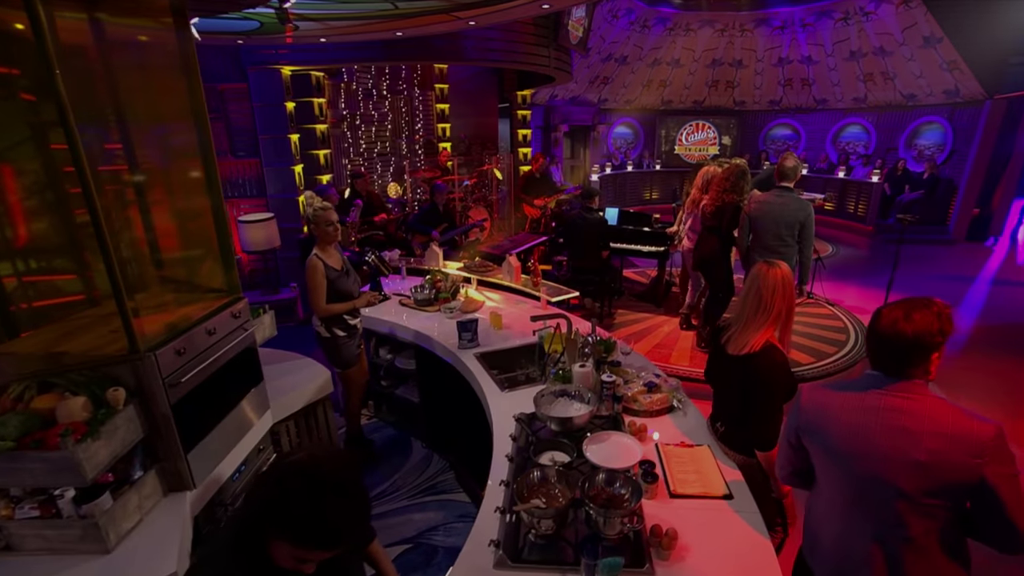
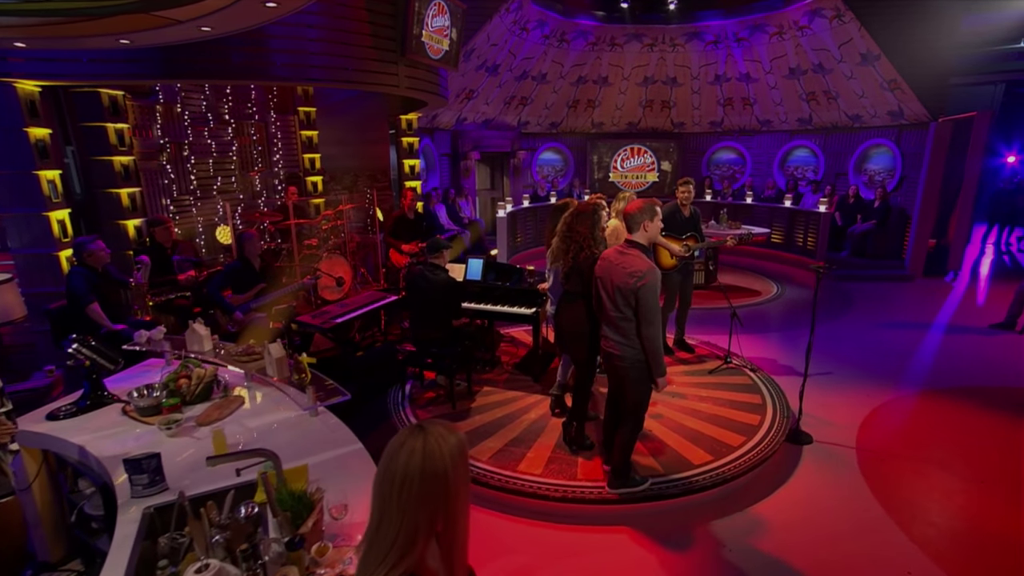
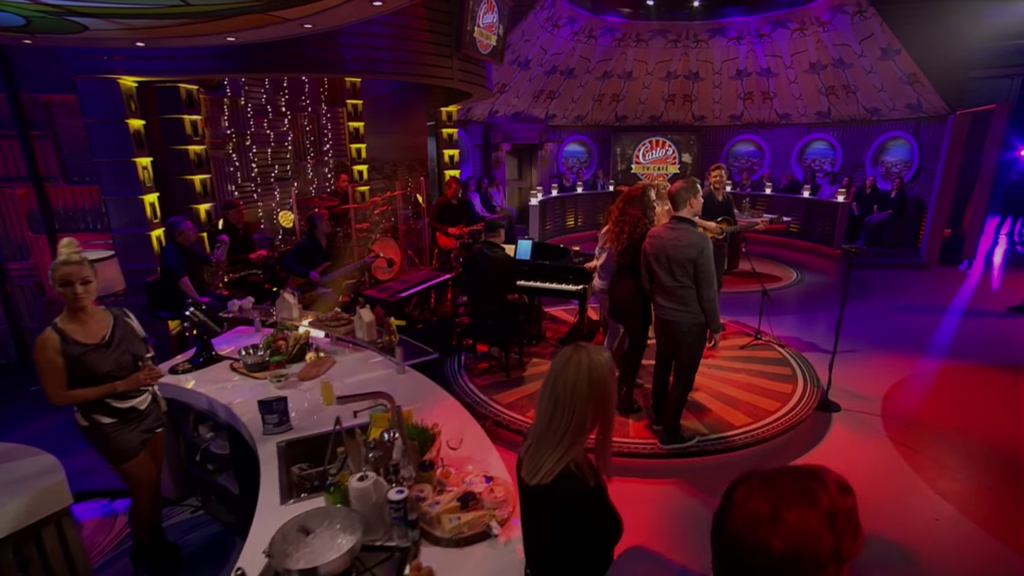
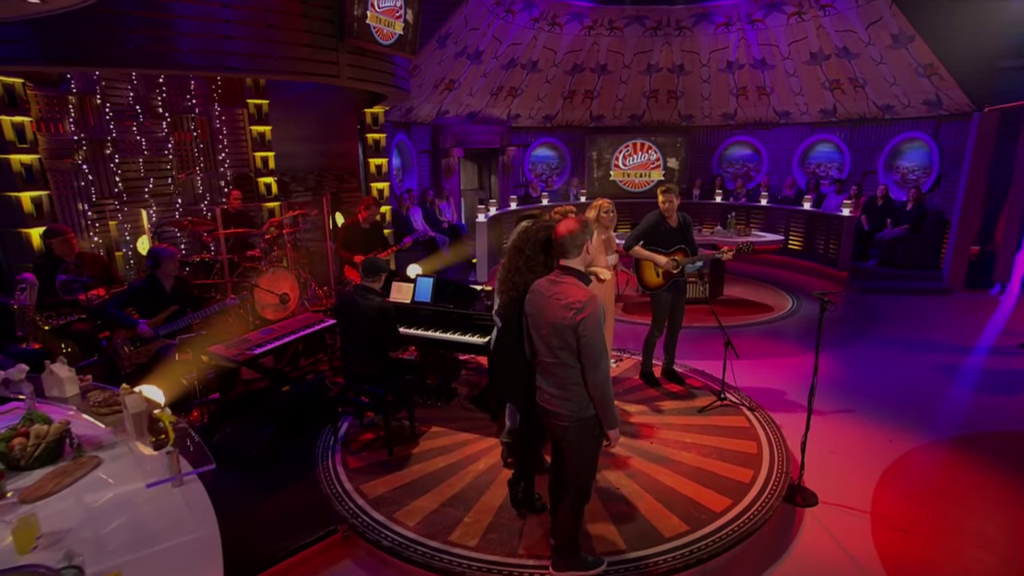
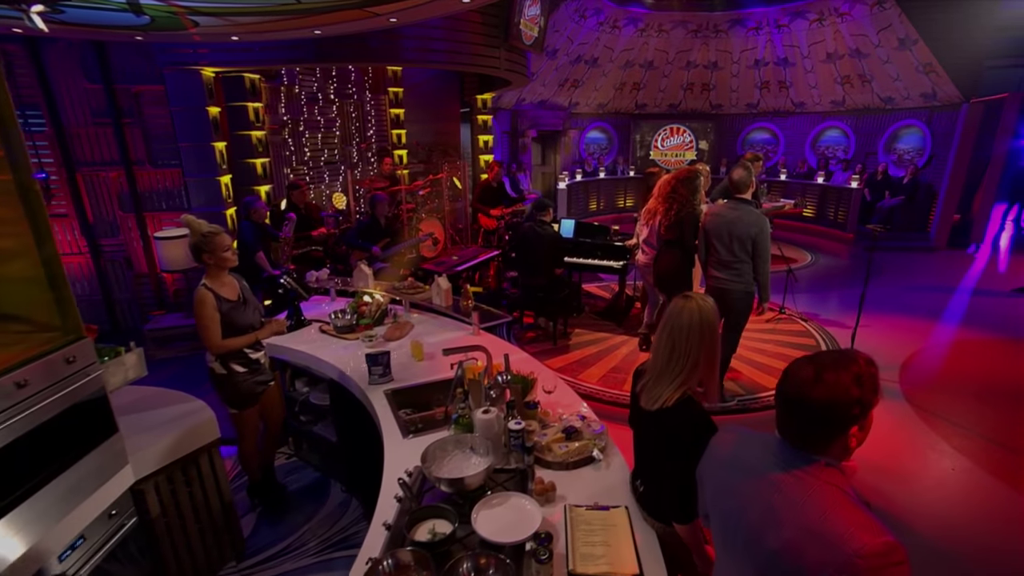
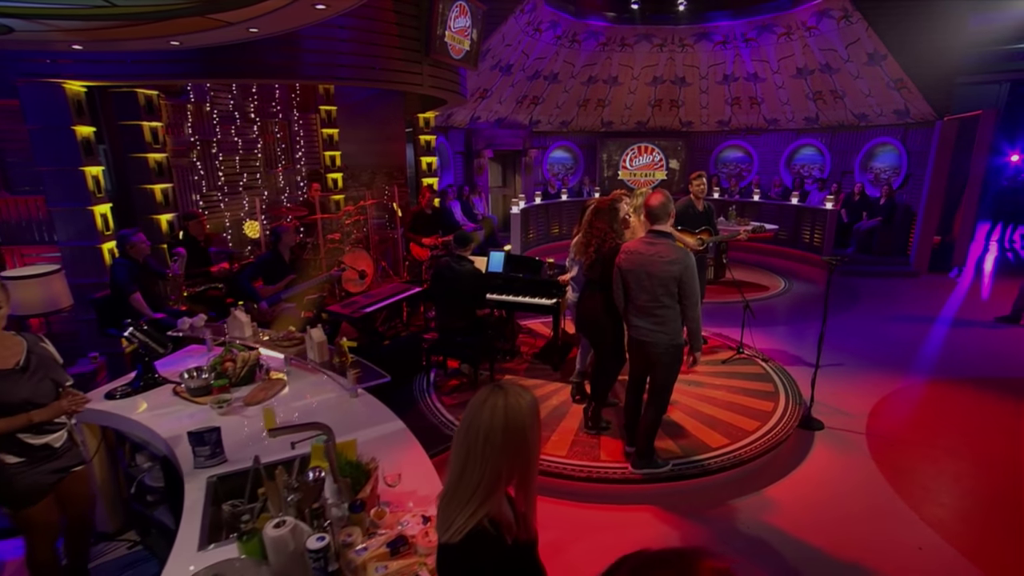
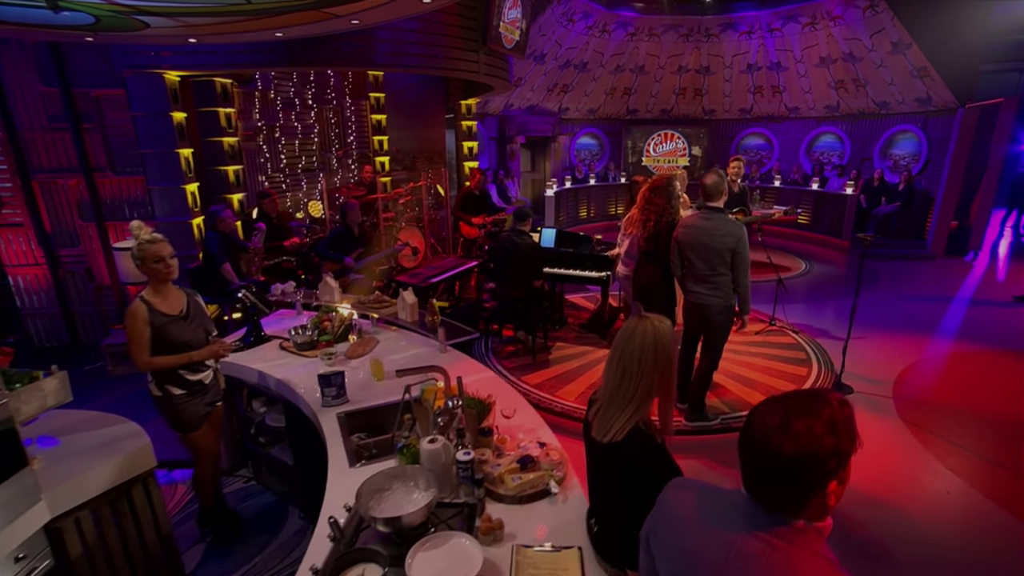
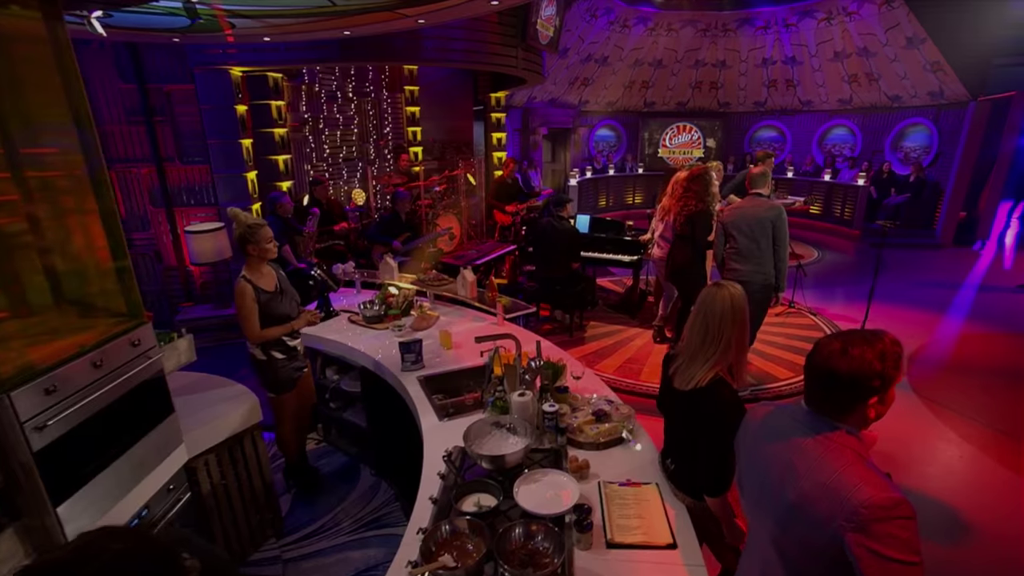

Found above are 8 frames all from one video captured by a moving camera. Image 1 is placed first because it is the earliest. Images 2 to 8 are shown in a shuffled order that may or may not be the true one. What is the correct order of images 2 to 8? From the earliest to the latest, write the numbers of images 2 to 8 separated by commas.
8, 5, 7, 3, 6, 2, 4
